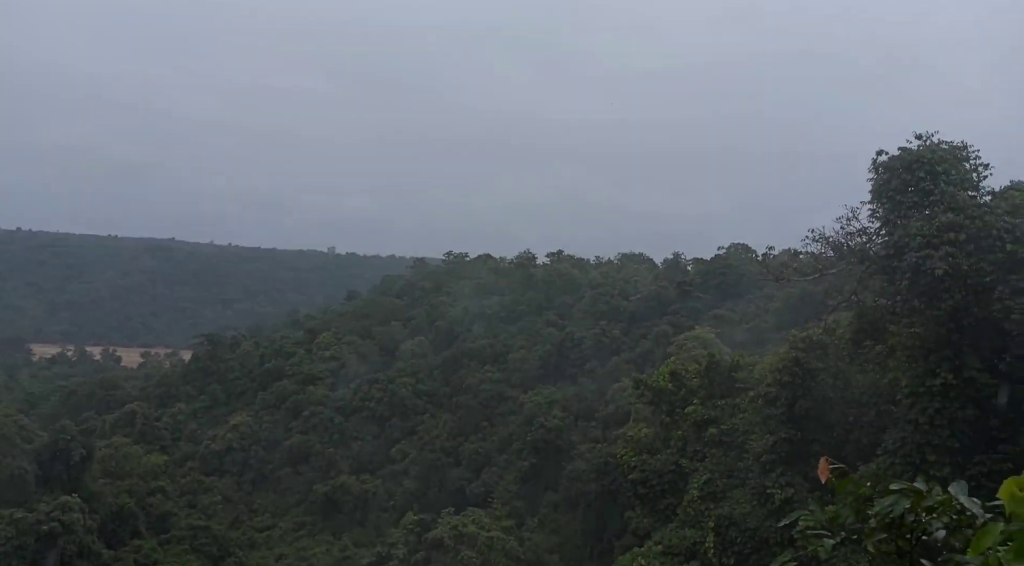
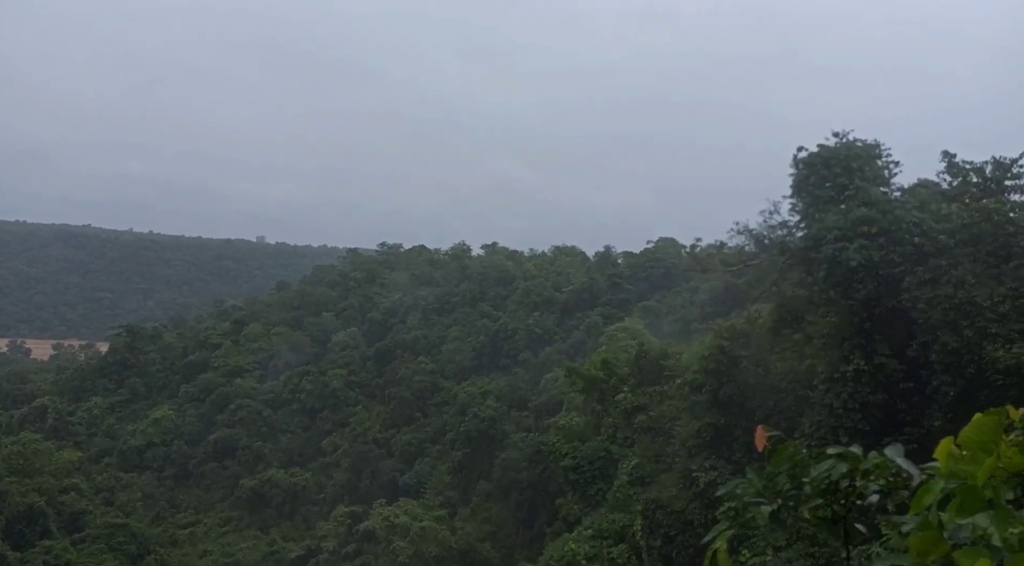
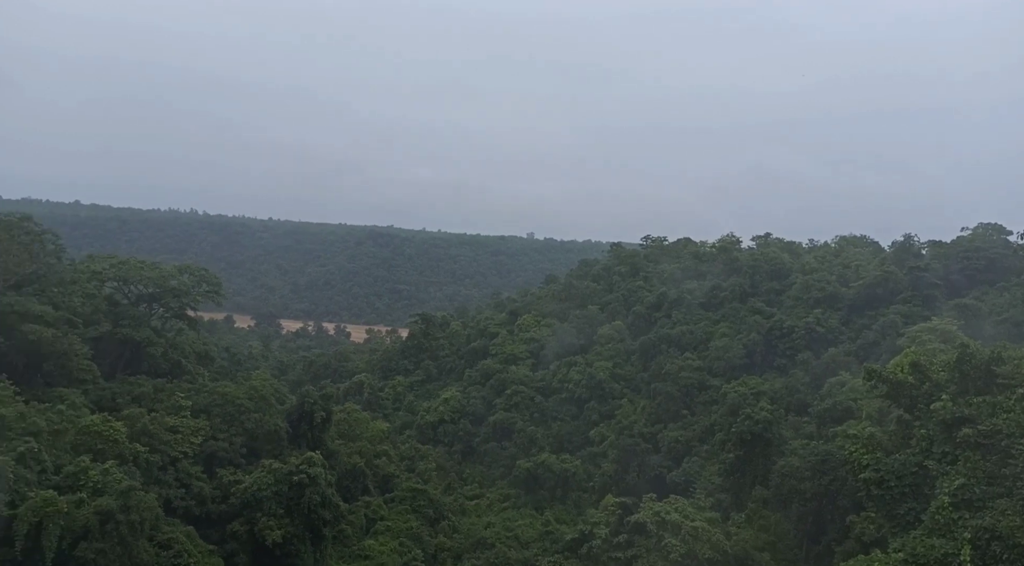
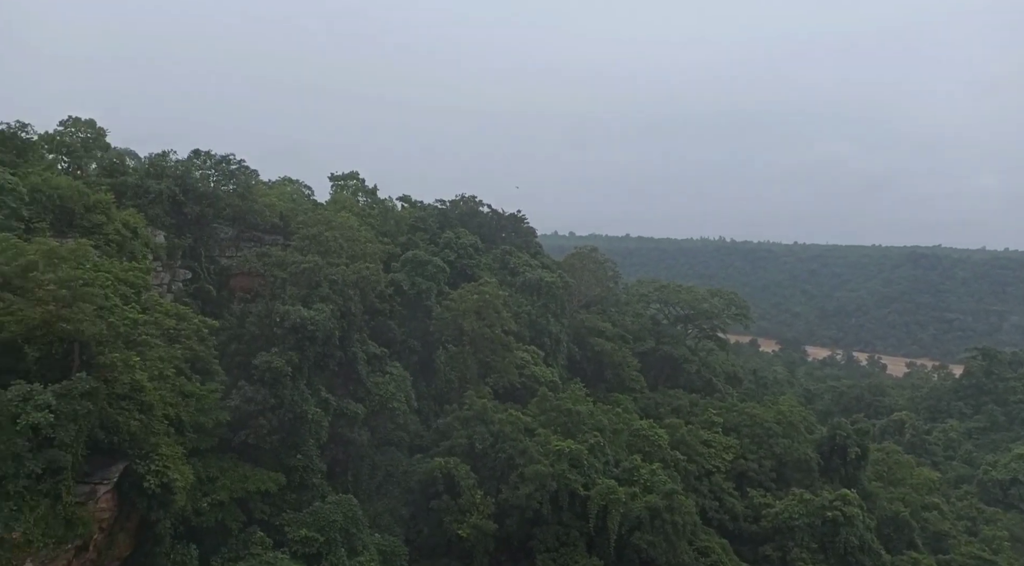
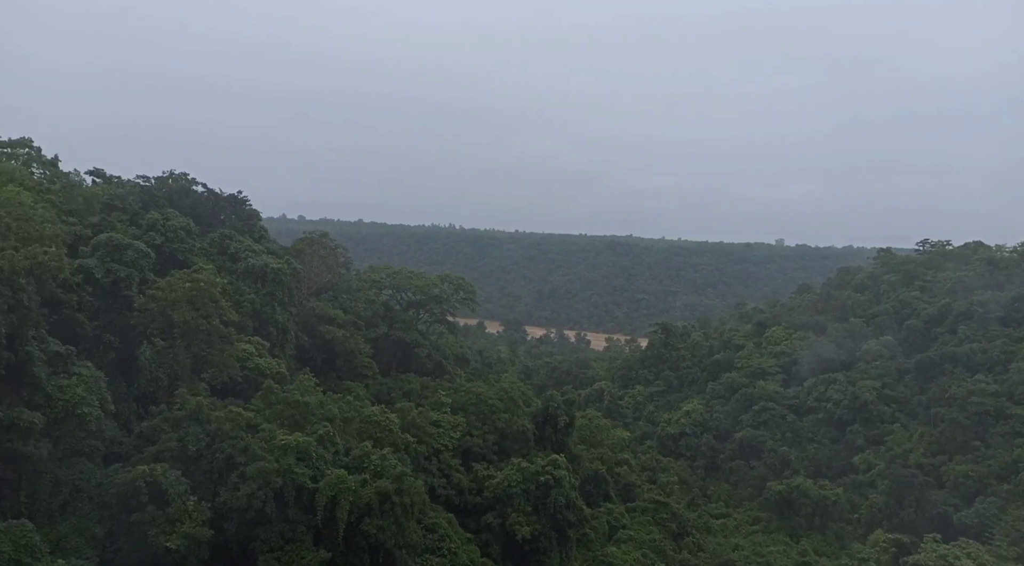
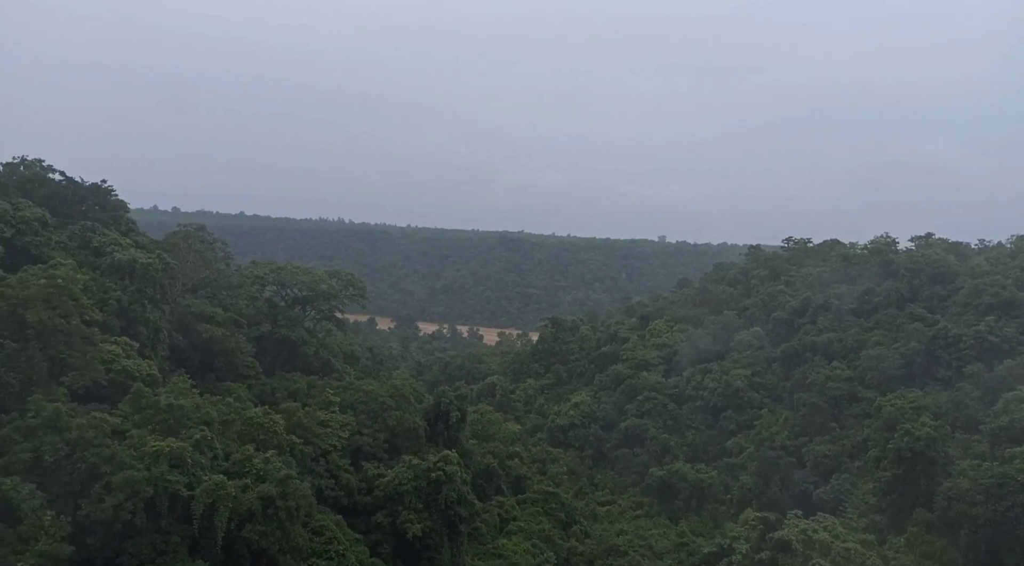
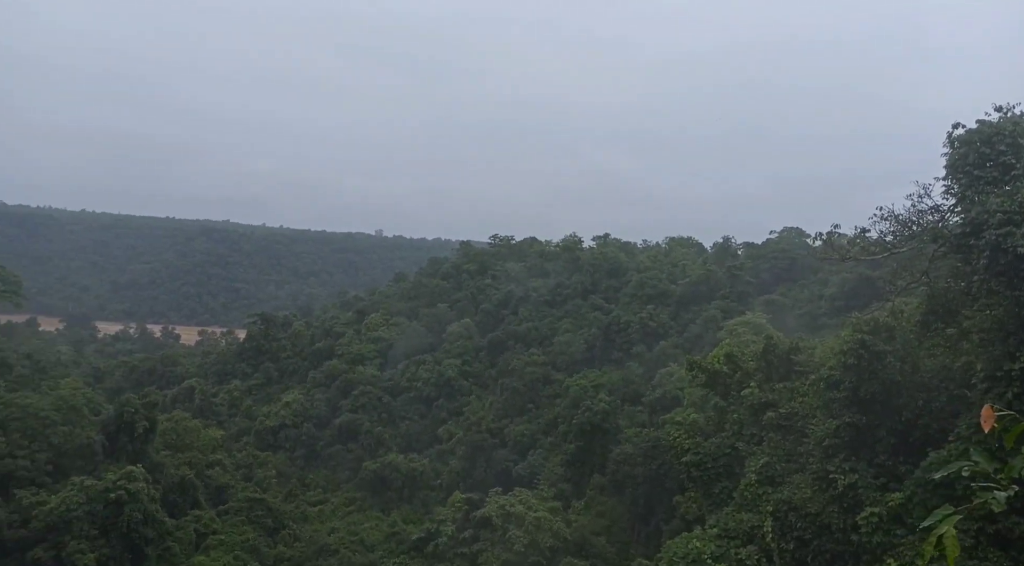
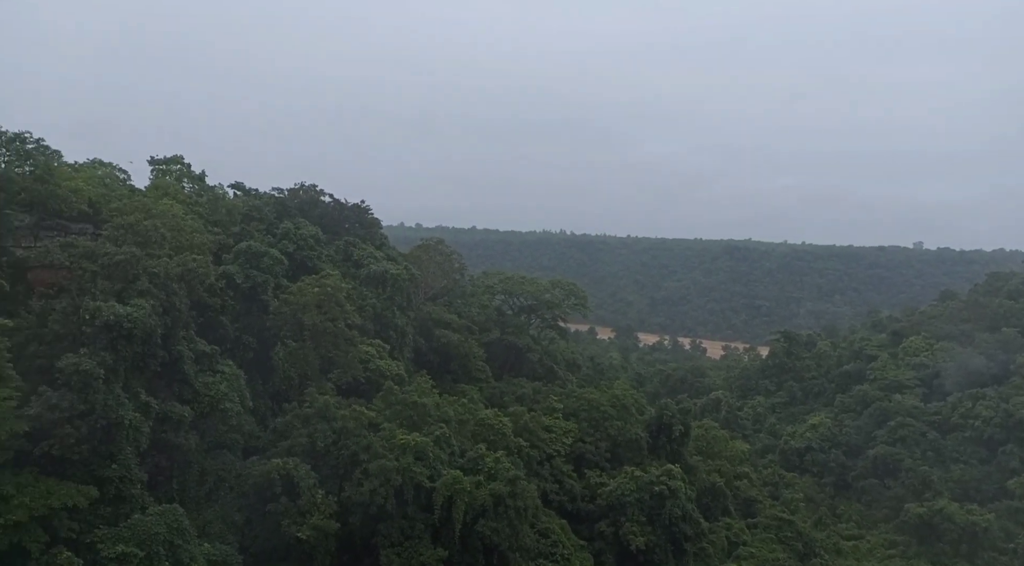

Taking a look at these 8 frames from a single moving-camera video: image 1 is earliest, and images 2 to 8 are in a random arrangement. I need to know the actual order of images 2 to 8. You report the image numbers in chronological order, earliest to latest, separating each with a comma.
2, 7, 3, 6, 5, 8, 4
